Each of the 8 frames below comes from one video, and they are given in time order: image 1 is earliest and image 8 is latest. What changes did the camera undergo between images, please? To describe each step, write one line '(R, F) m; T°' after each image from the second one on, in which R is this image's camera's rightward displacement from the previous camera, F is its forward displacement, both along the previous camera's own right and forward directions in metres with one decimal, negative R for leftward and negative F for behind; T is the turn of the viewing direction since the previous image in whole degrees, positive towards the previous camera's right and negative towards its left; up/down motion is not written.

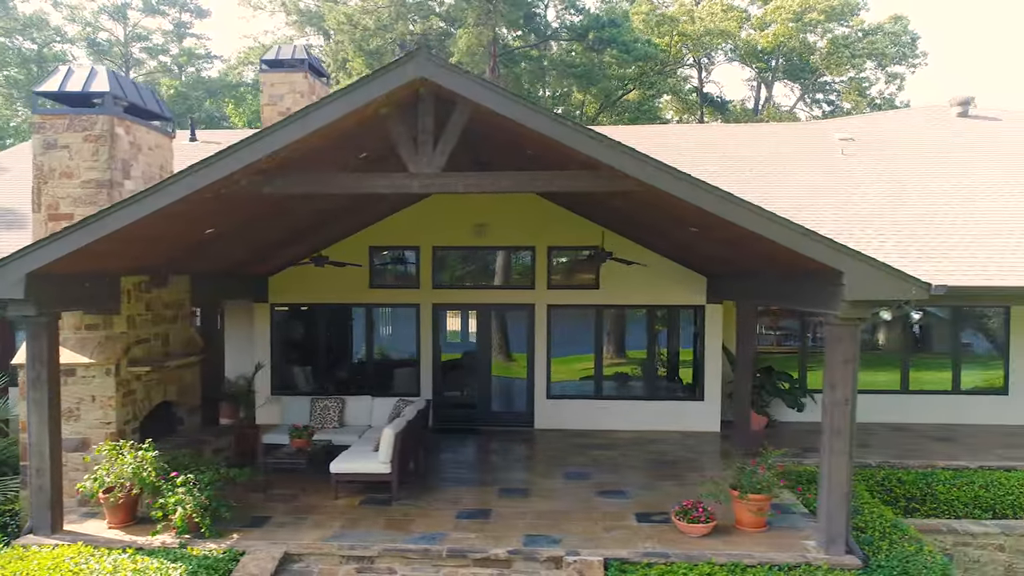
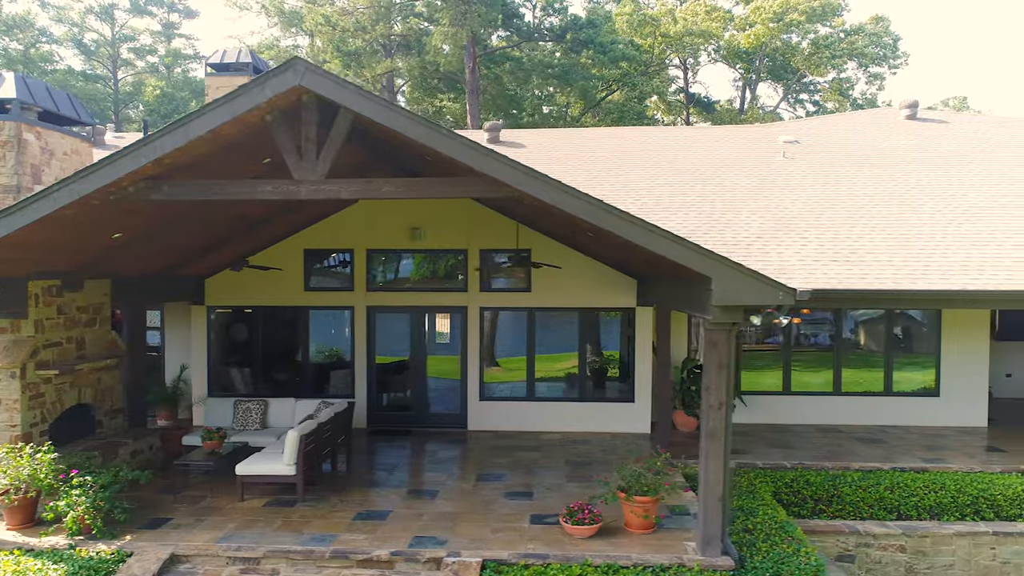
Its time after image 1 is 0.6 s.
(+0.9, -0.1) m; 0°
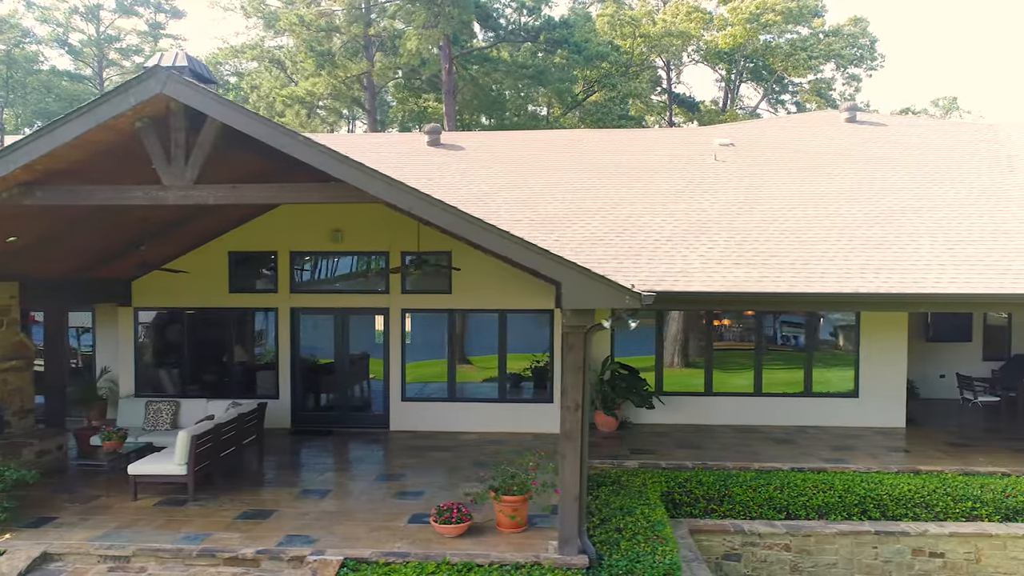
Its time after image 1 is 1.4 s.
(+1.0, -0.1) m; 0°
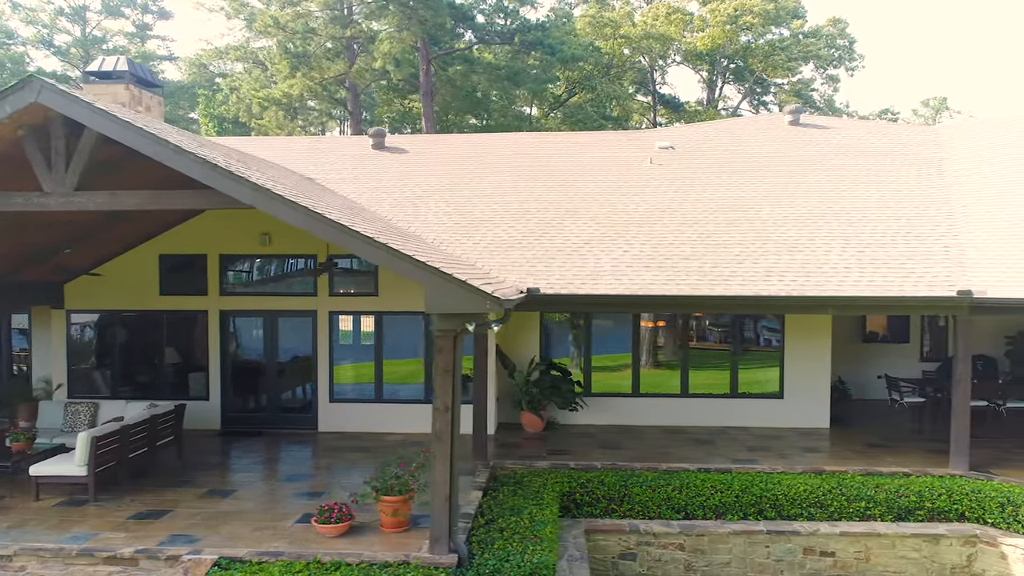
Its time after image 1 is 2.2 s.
(+1.0, -0.1) m; 0°
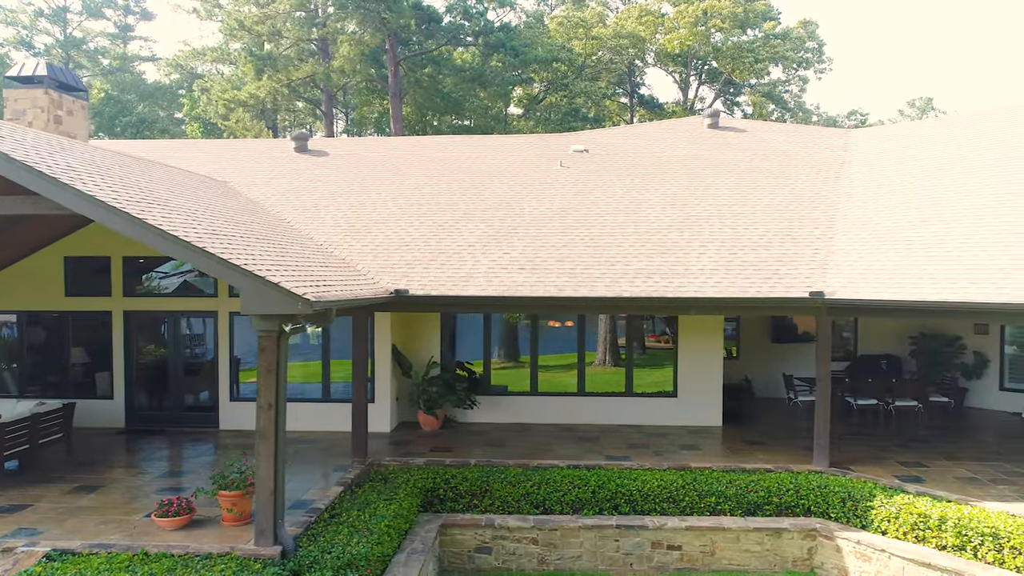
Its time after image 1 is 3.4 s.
(+1.4, -0.2) m; 0°
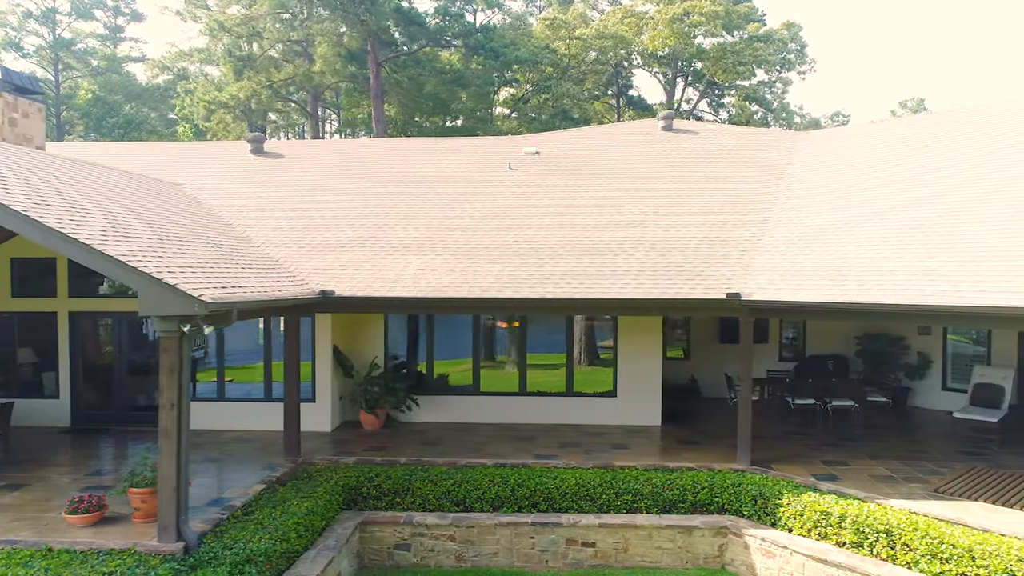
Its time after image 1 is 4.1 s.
(+0.8, -0.1) m; 0°
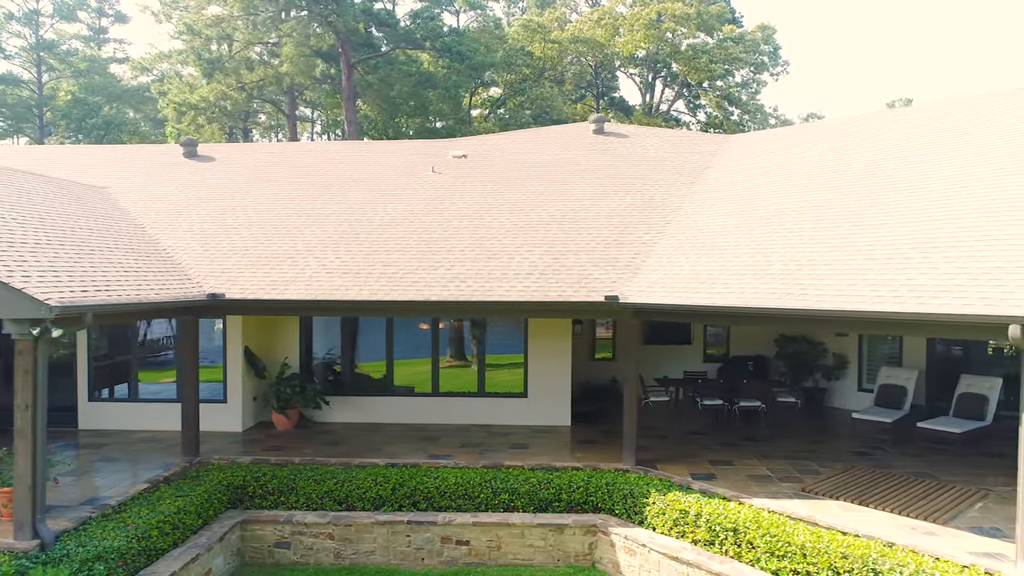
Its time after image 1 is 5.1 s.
(+1.3, -0.2) m; 0°
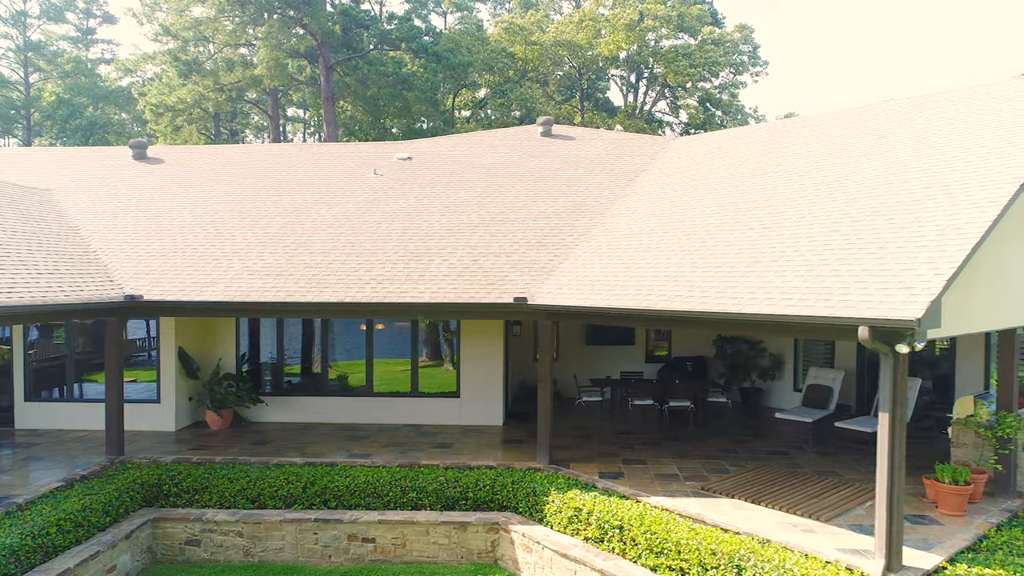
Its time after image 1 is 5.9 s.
(+1.0, -0.1) m; 0°
